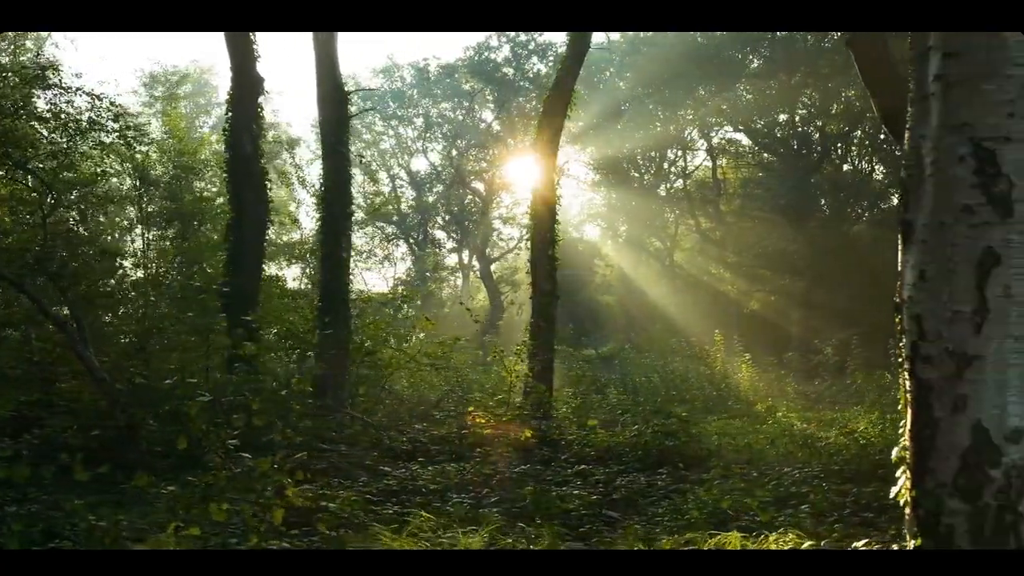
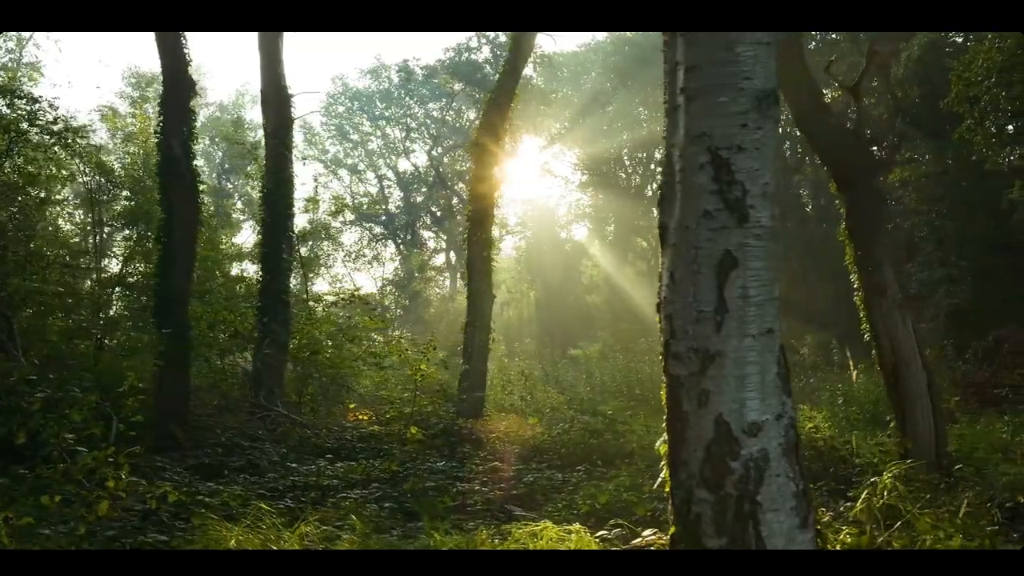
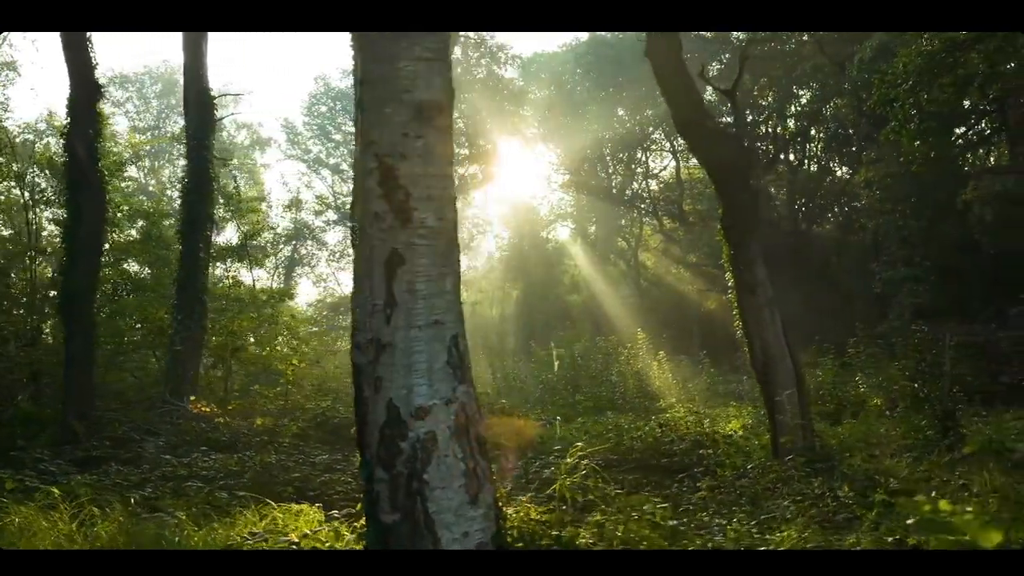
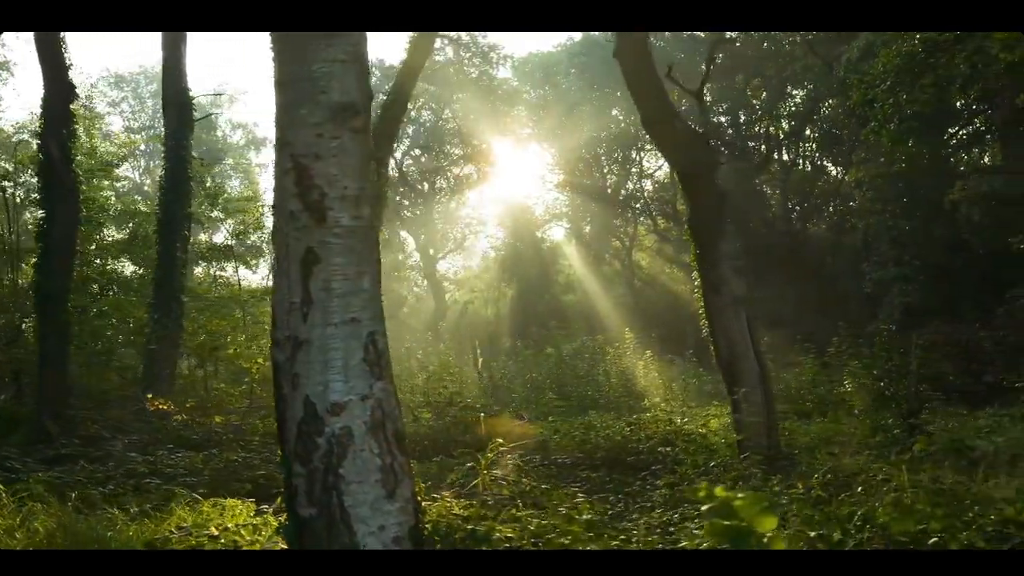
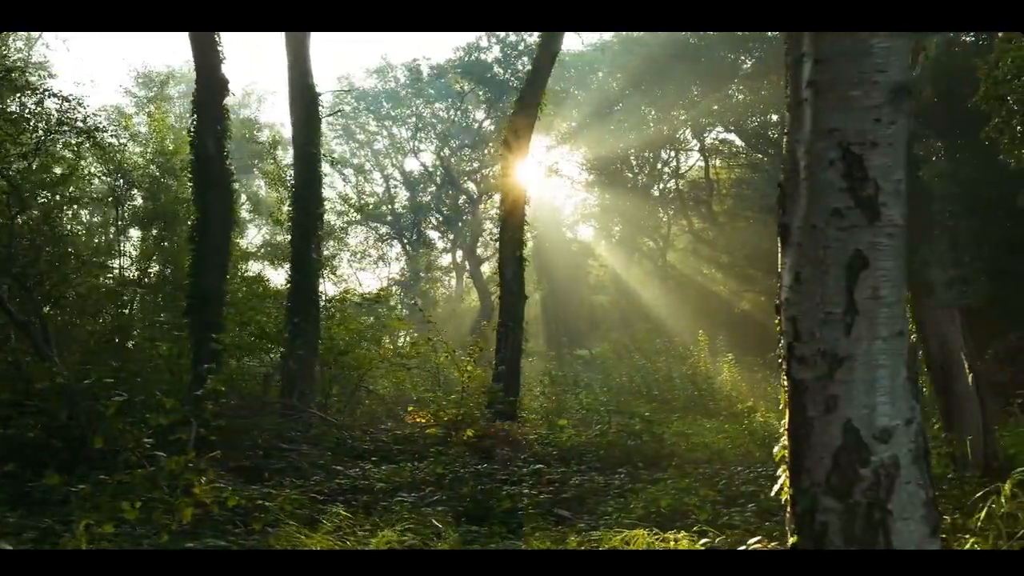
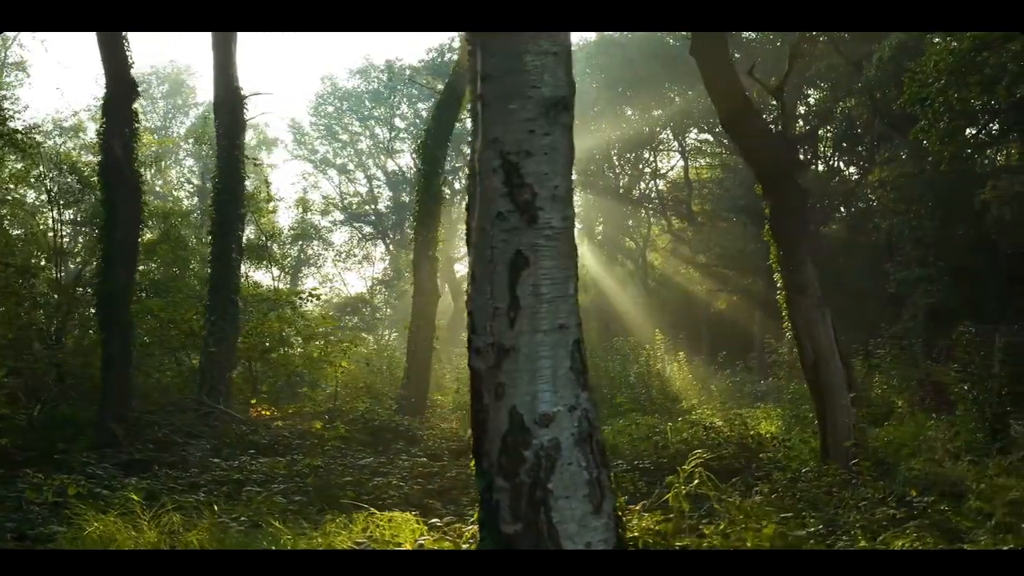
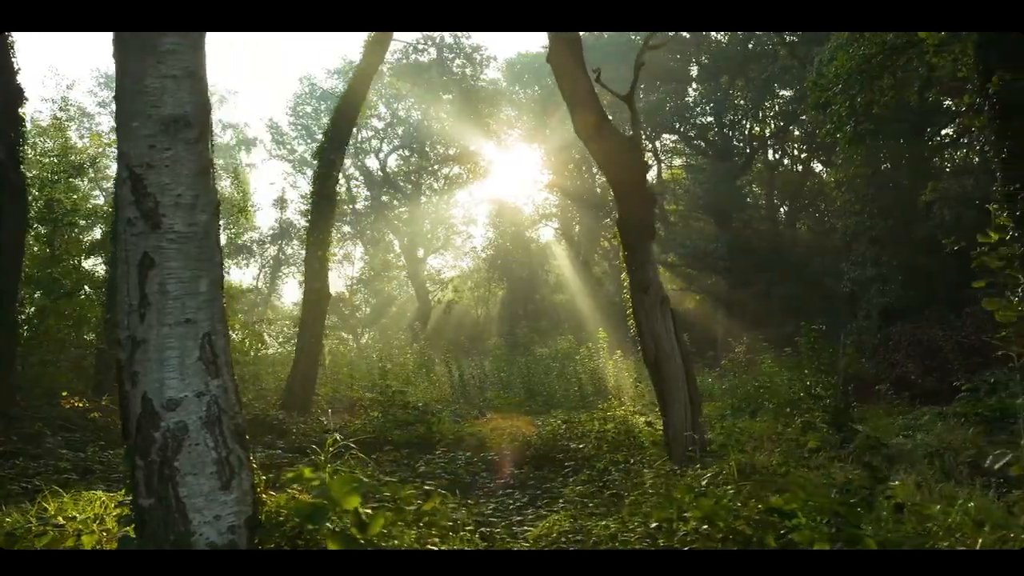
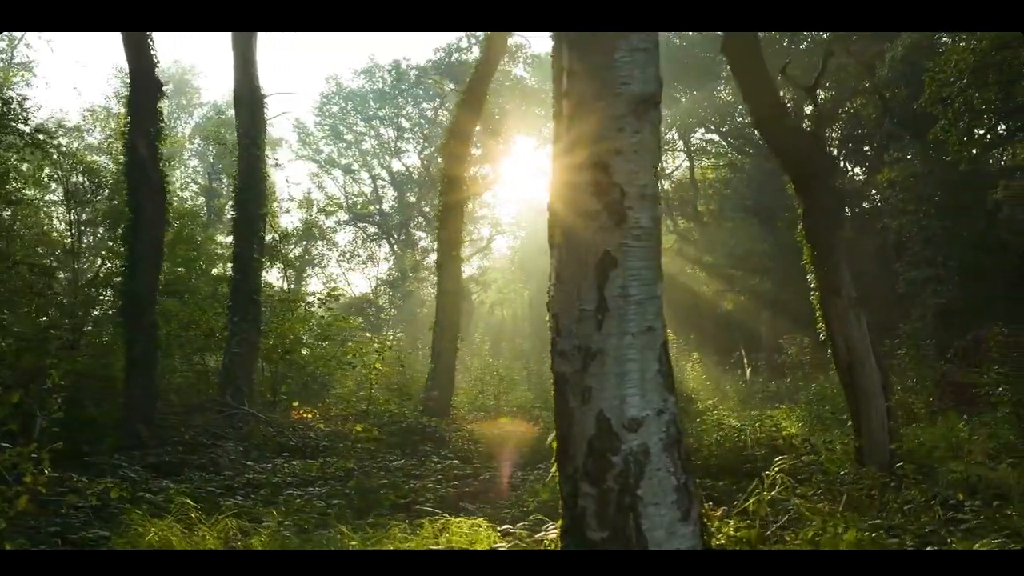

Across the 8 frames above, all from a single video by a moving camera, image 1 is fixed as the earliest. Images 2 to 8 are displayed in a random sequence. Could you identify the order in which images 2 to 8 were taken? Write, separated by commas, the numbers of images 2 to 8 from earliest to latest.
5, 2, 8, 6, 3, 4, 7
